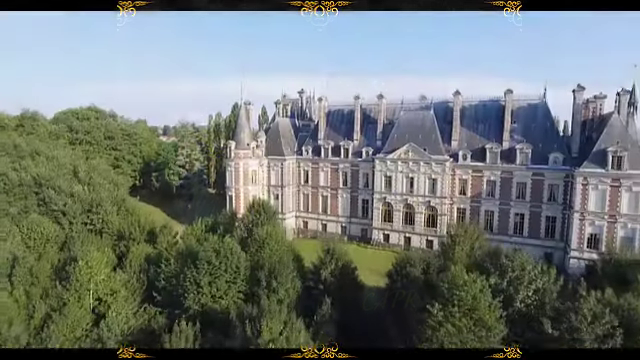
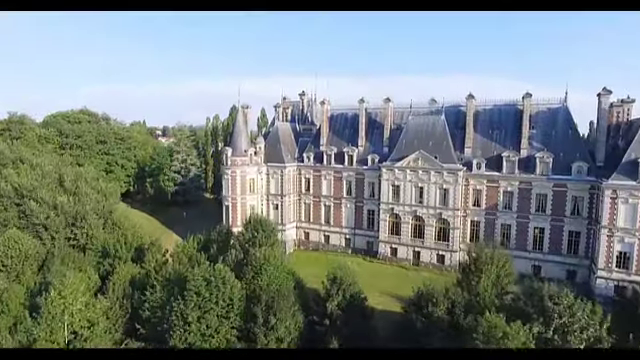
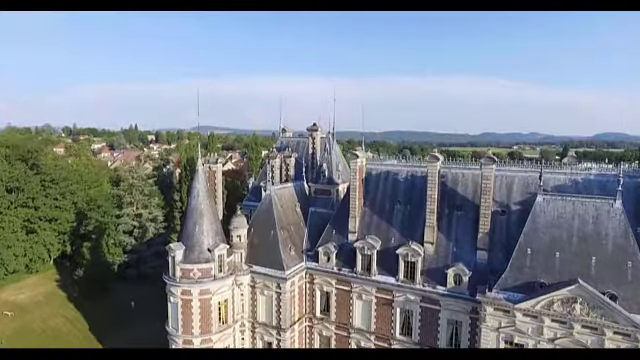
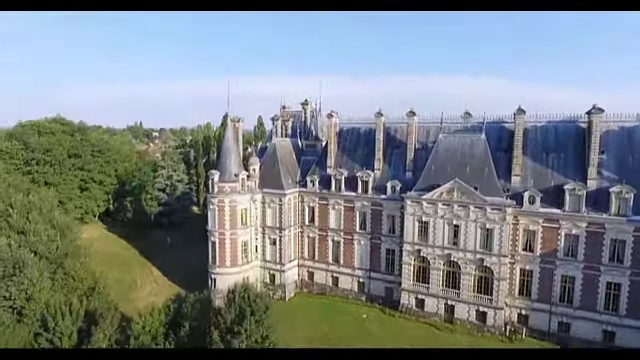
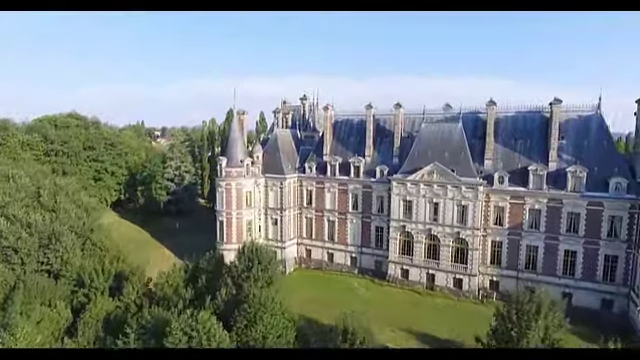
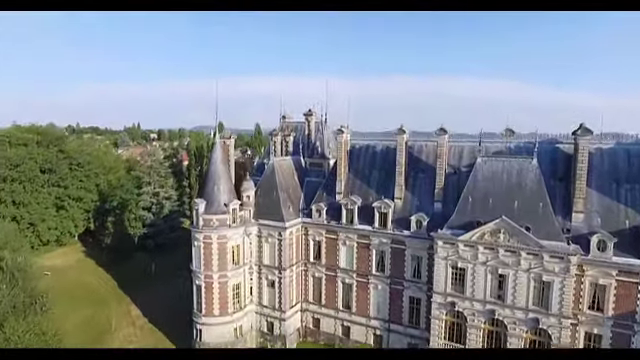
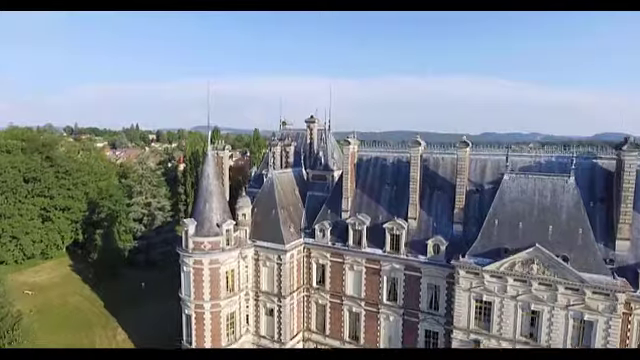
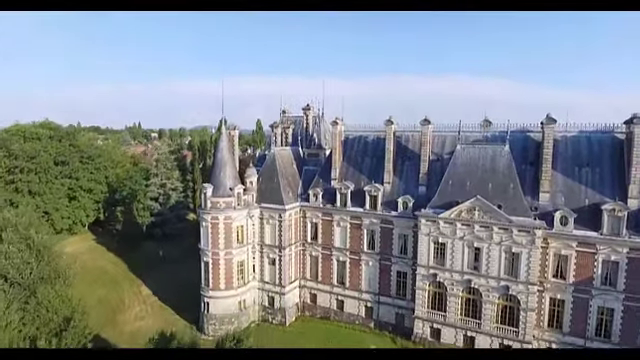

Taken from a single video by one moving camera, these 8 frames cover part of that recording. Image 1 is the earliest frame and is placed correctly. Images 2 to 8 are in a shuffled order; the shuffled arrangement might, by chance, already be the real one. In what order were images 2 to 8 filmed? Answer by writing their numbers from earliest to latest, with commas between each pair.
2, 5, 4, 8, 6, 7, 3
